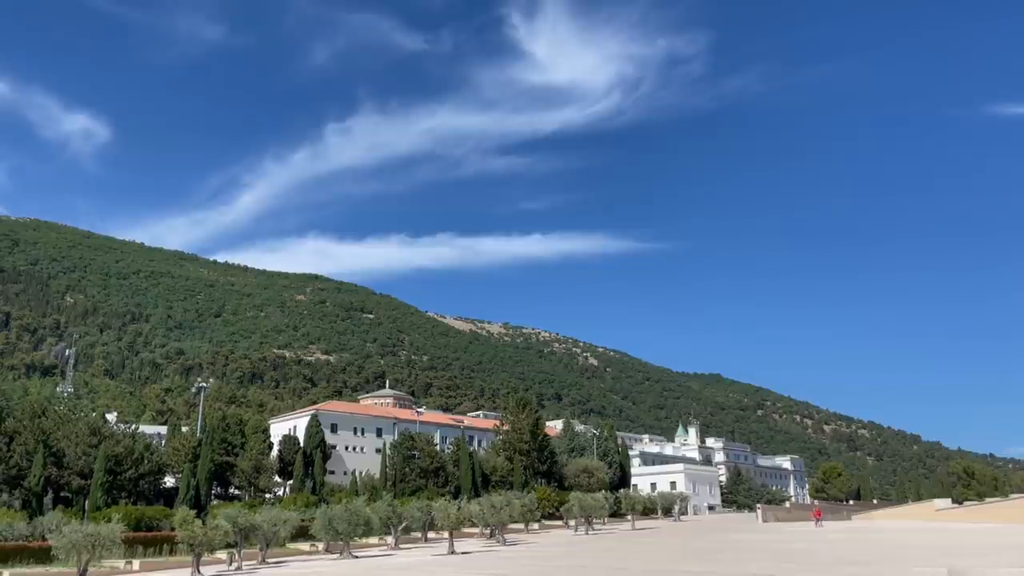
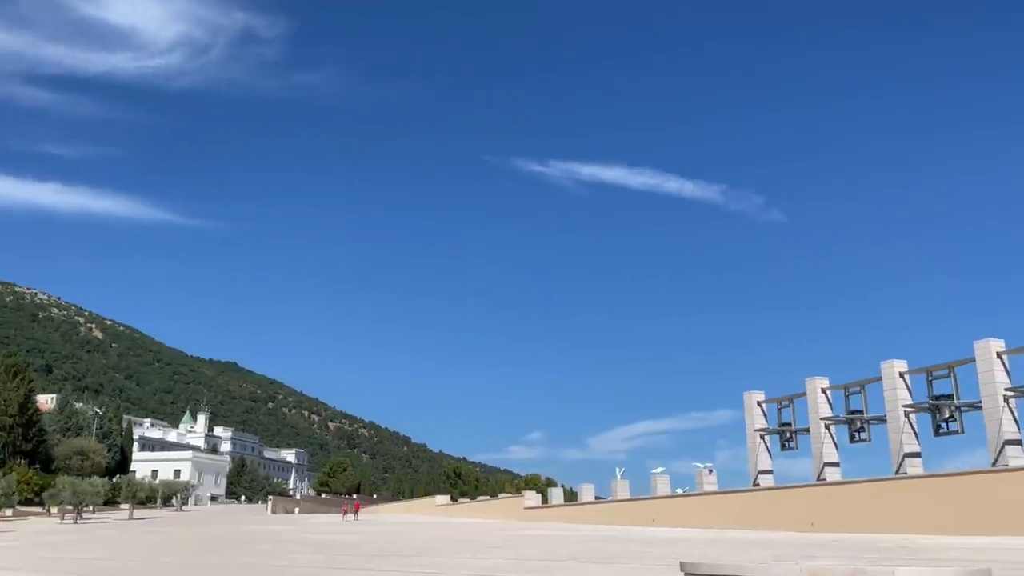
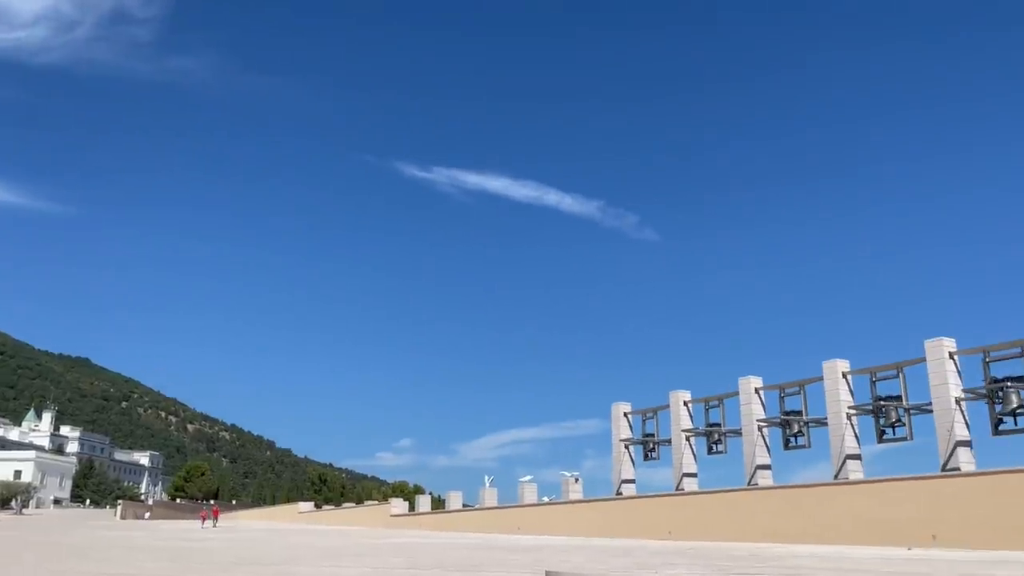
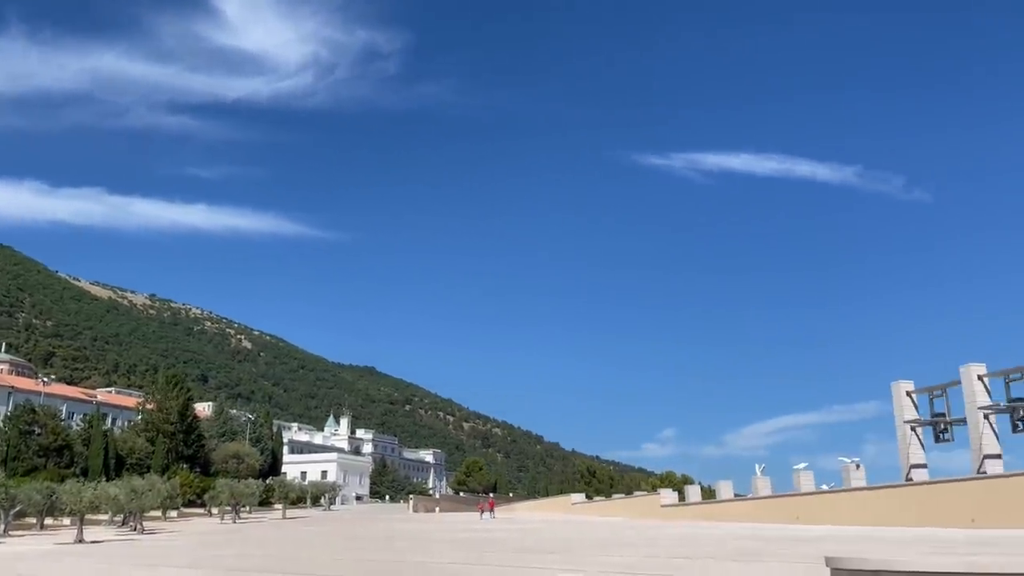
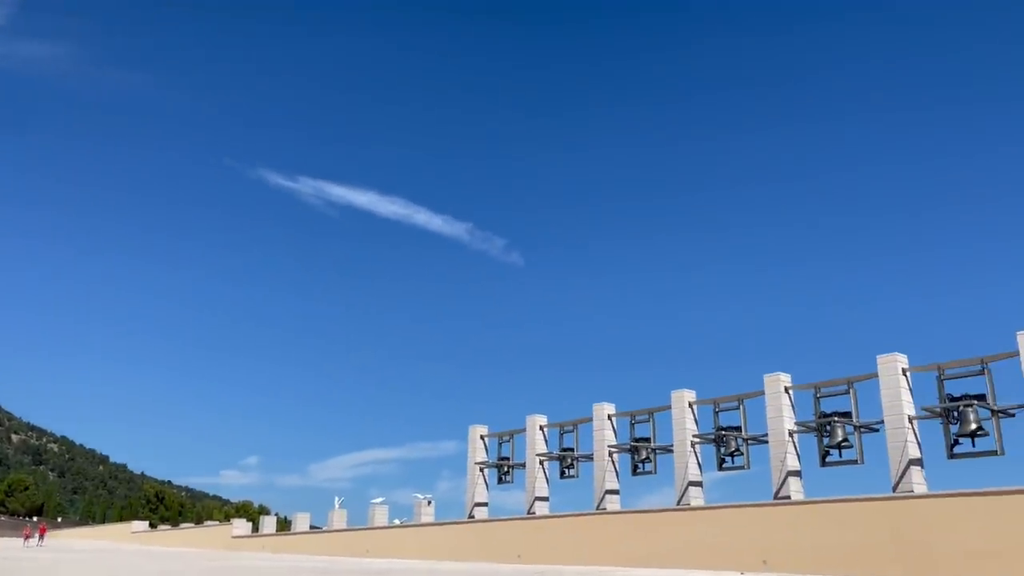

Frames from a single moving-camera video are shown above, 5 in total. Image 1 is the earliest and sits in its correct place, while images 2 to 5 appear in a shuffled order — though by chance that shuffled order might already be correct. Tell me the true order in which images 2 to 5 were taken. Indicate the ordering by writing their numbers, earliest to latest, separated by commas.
4, 2, 3, 5
